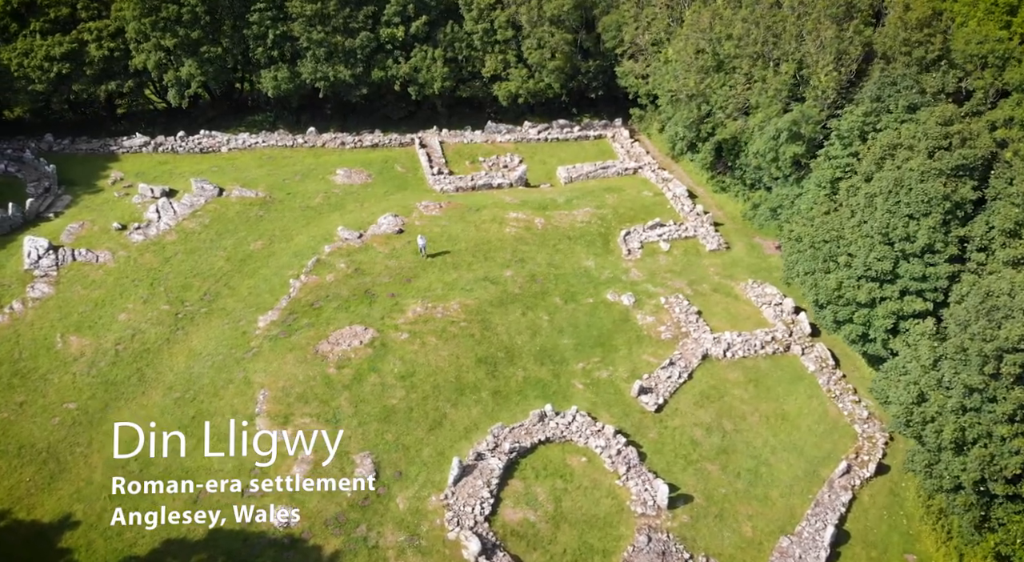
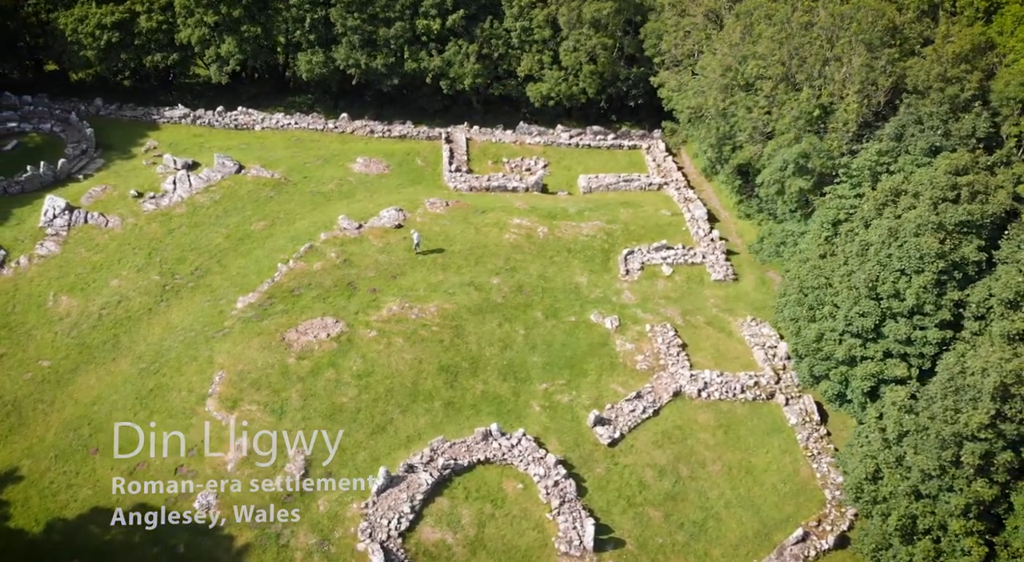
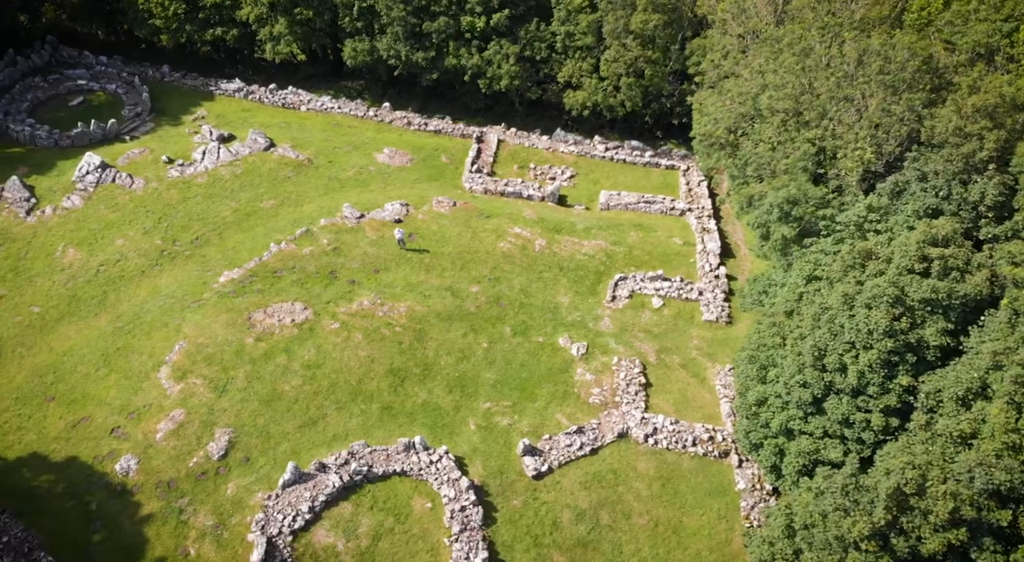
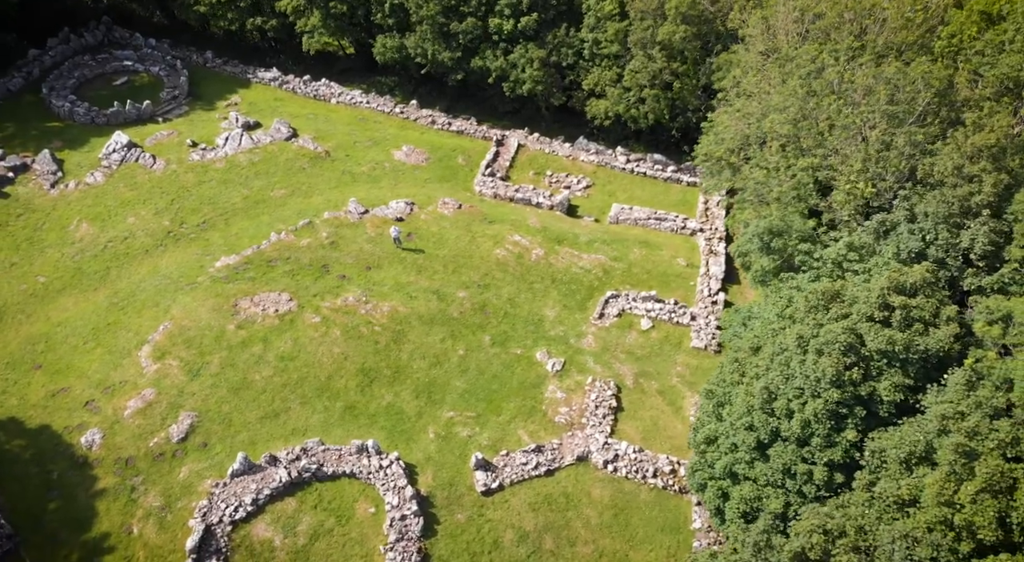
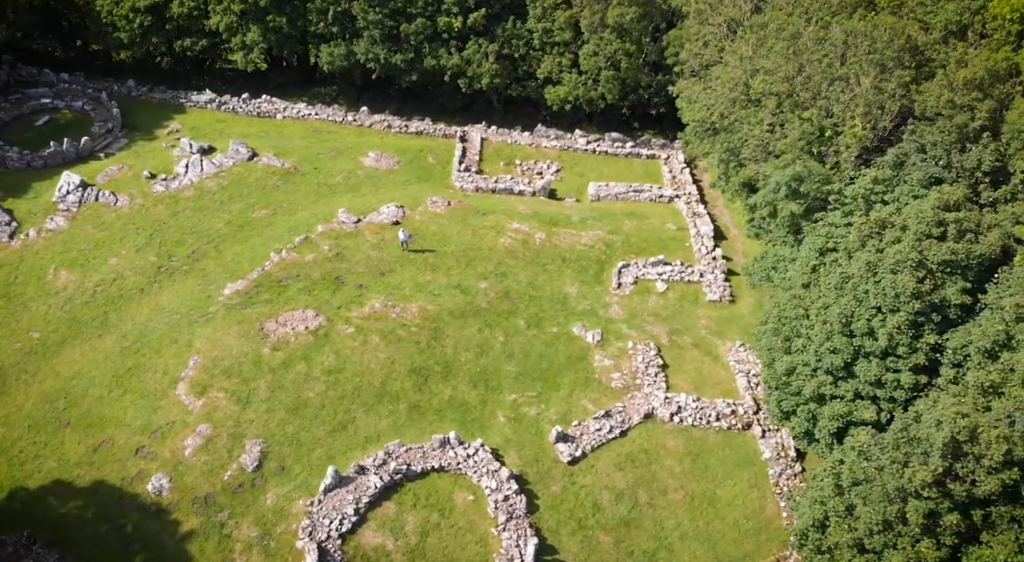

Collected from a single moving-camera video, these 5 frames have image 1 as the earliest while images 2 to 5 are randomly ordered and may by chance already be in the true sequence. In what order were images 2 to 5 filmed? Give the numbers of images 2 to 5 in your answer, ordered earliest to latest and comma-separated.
2, 5, 3, 4
